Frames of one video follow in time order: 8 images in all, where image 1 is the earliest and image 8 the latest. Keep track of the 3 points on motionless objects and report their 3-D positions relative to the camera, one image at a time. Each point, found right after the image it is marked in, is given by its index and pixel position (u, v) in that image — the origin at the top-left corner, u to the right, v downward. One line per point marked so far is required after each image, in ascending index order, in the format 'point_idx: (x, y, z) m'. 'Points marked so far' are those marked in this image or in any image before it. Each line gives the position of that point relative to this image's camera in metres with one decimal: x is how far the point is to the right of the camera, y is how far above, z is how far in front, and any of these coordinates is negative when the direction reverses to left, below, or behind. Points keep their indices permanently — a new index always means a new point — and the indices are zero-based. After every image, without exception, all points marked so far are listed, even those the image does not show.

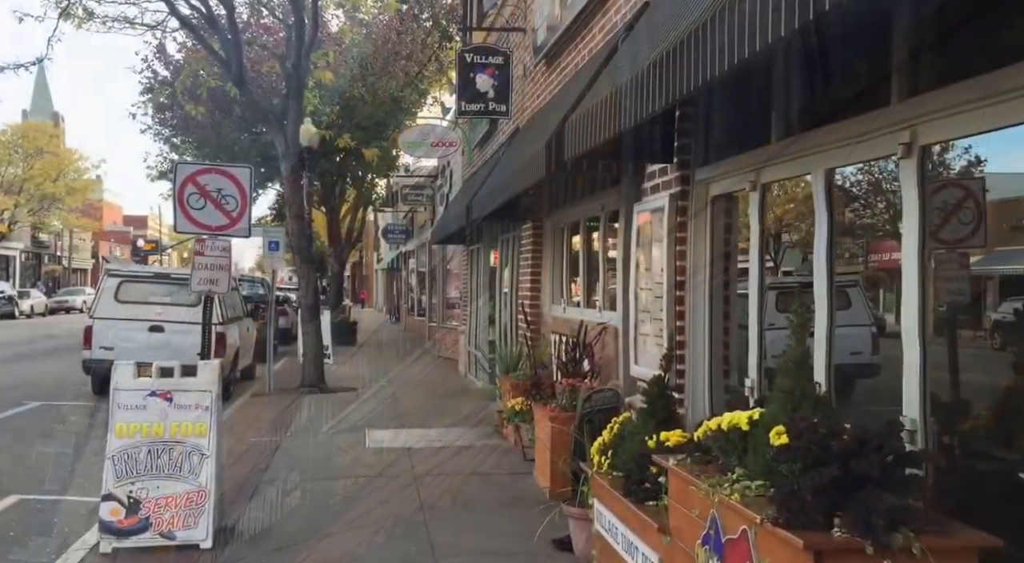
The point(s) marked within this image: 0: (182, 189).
0: (-2.7, +0.8, +7.5) m
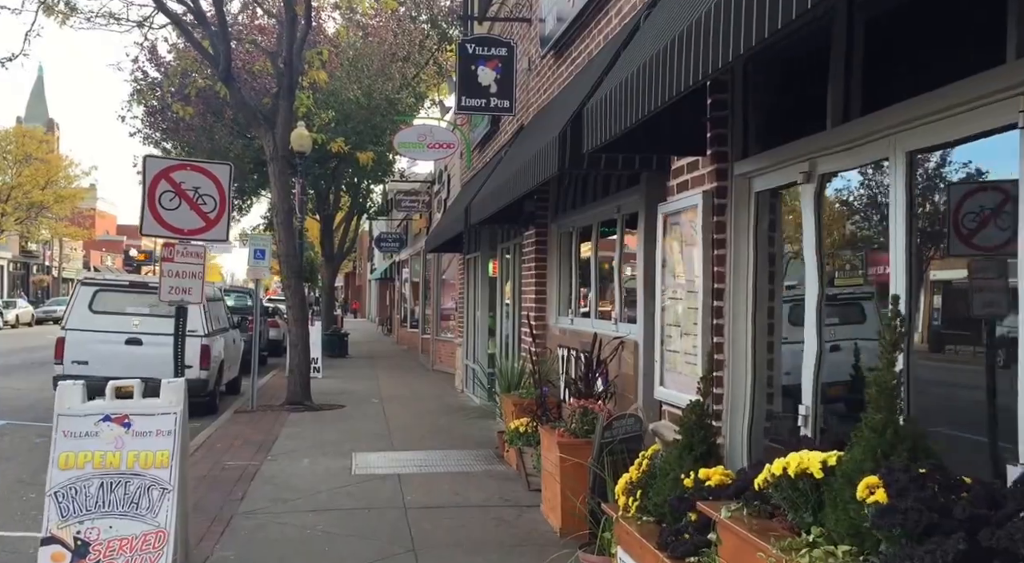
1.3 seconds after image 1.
0: (-2.7, +0.7, +6.8) m
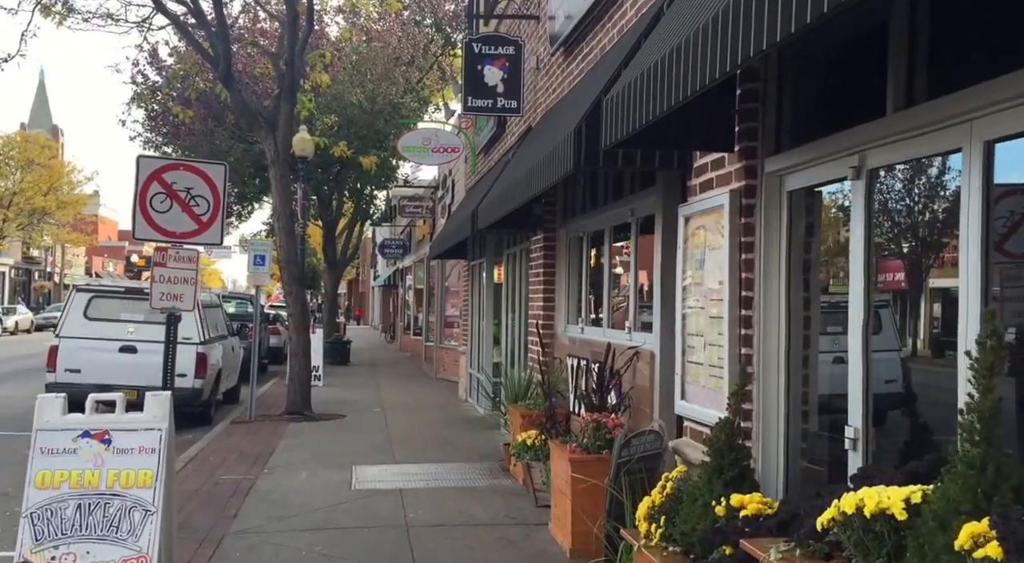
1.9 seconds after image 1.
0: (-2.6, +0.7, +6.5) m
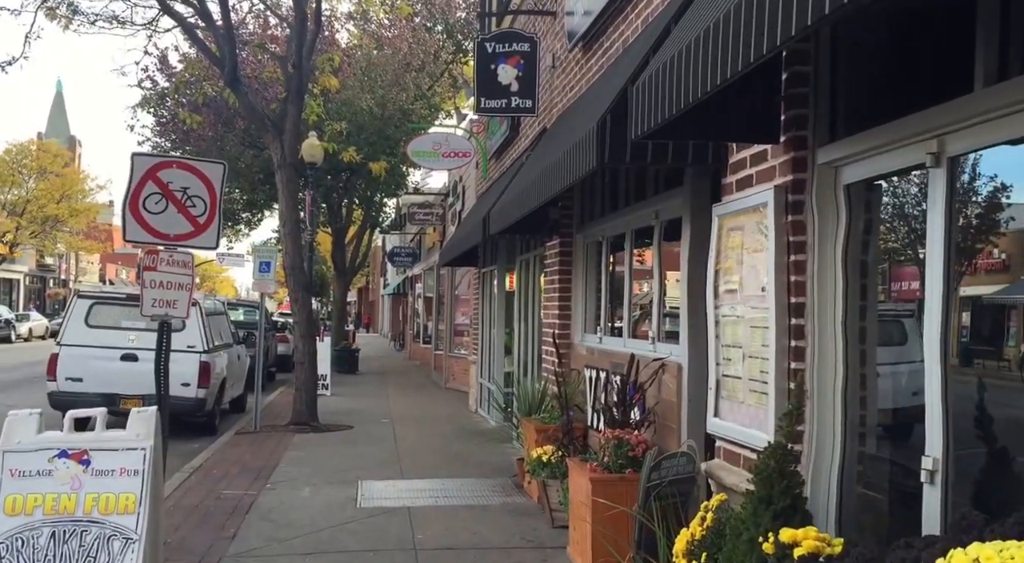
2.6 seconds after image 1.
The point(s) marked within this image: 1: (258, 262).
0: (-2.5, +0.6, +6.1) m
1: (-3.9, +0.3, +13.7) m
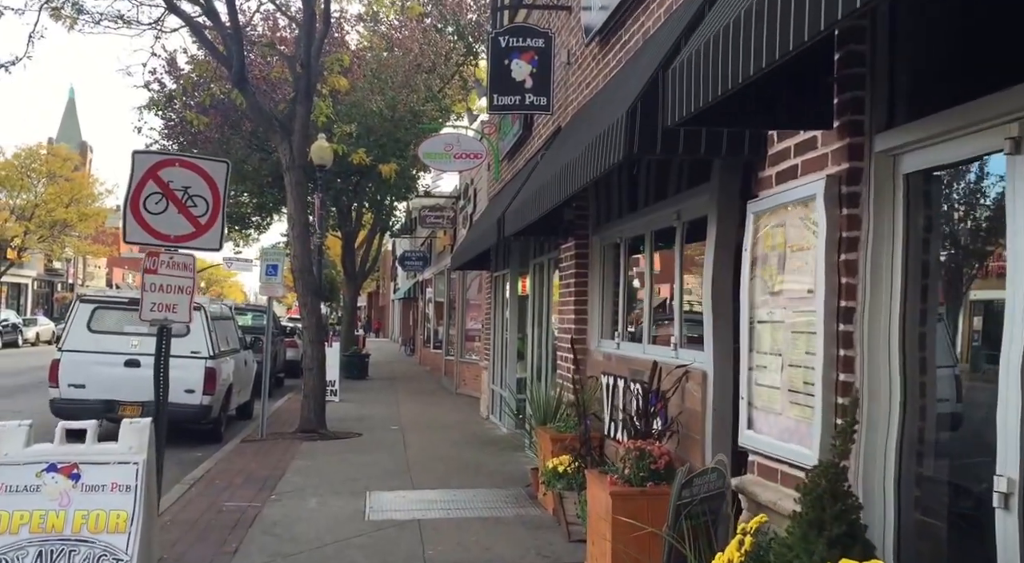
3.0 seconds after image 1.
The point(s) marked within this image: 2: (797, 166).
0: (-2.4, +0.6, +5.8) m
1: (-3.7, +0.2, +13.5) m
2: (+1.2, +0.5, +4.0) m
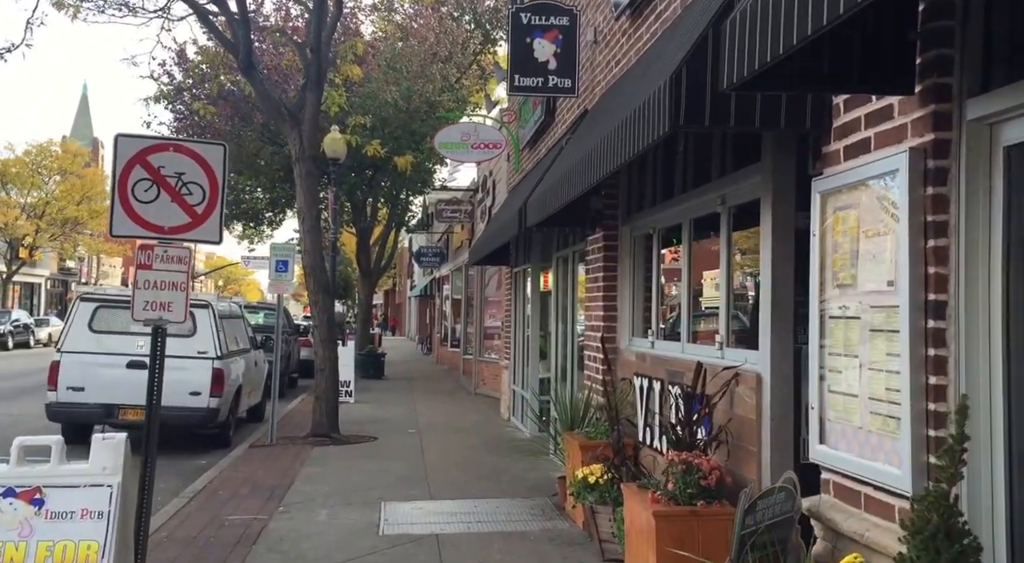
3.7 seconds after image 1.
0: (-2.3, +0.6, +5.3) m
1: (-3.4, +0.3, +13.0) m
2: (+1.3, +0.5, +3.3) m
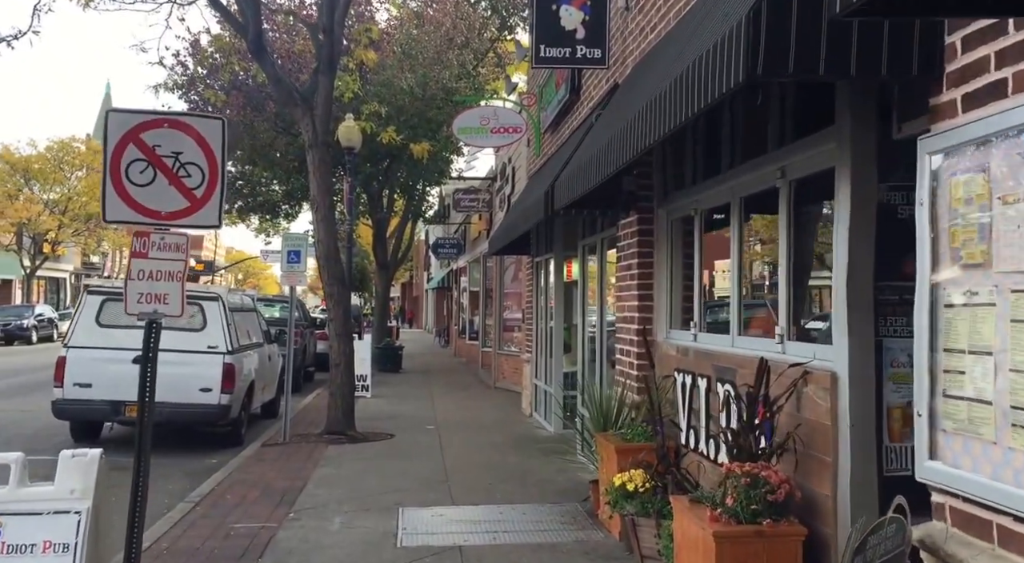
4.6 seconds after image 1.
0: (-2.1, +0.7, +4.7) m
1: (-3.1, +0.4, +12.4) m
2: (+1.5, +0.6, +2.7) m
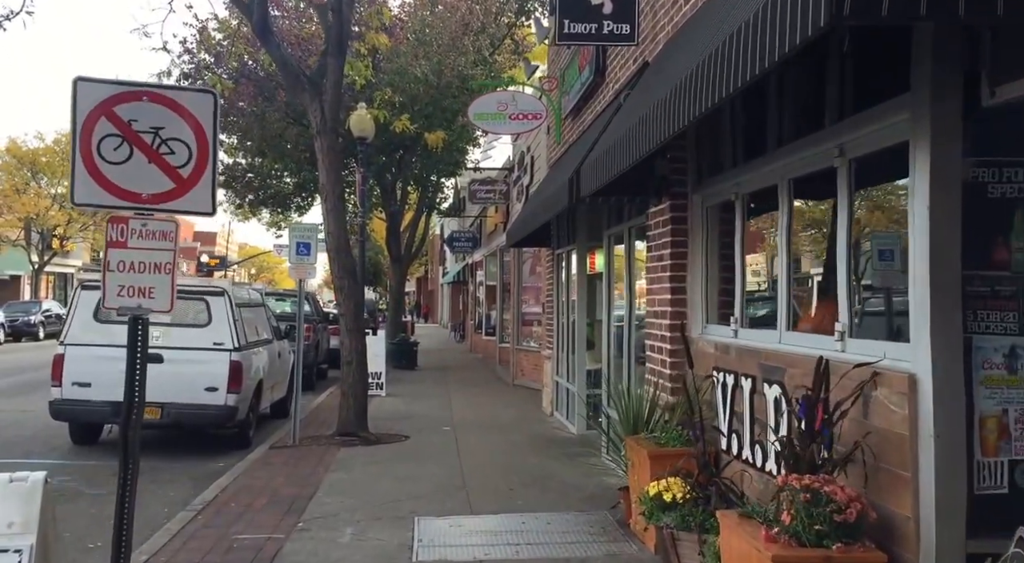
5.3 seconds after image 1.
0: (-2.0, +0.7, +4.2) m
1: (-2.8, +0.5, +11.9) m
2: (+1.6, +0.6, +2.2) m
